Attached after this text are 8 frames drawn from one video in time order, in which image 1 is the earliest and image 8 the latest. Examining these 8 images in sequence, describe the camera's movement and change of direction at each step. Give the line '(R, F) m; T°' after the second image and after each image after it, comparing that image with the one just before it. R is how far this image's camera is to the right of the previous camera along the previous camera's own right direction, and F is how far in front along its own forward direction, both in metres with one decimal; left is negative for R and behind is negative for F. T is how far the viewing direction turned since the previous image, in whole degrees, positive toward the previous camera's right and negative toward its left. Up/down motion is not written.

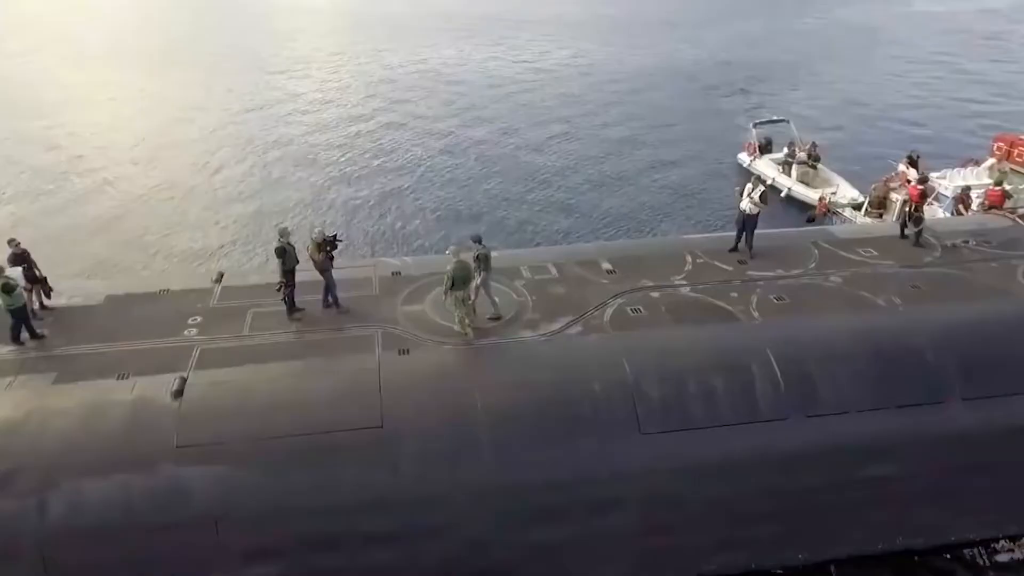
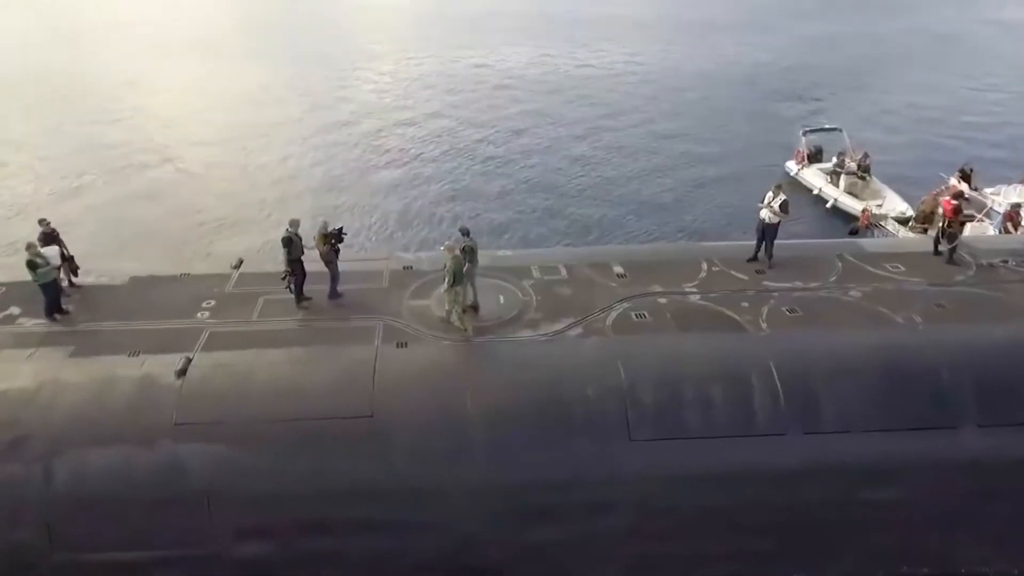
(+1.1, 0.0) m; -5°
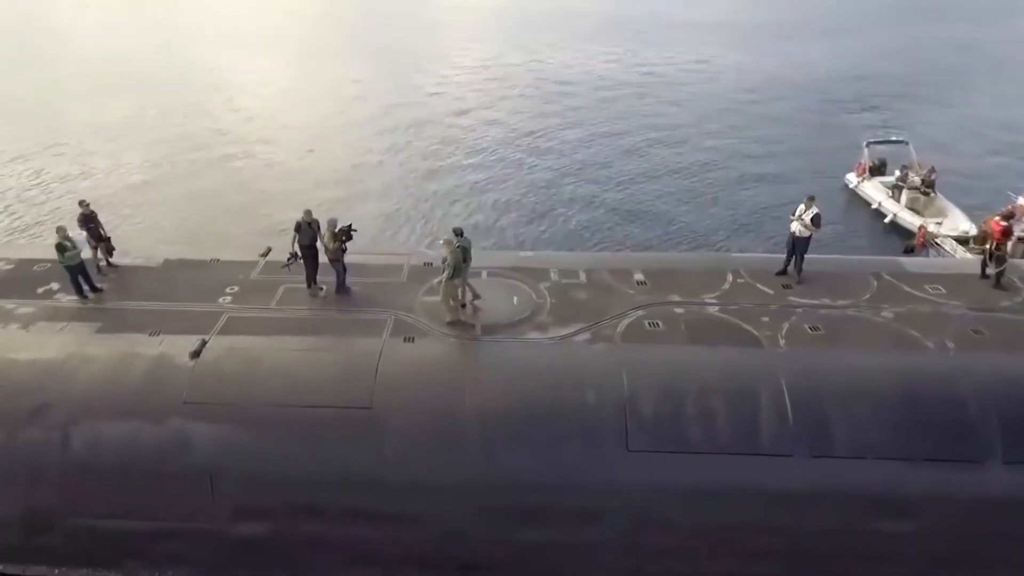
(+1.1, 0.0) m; -5°
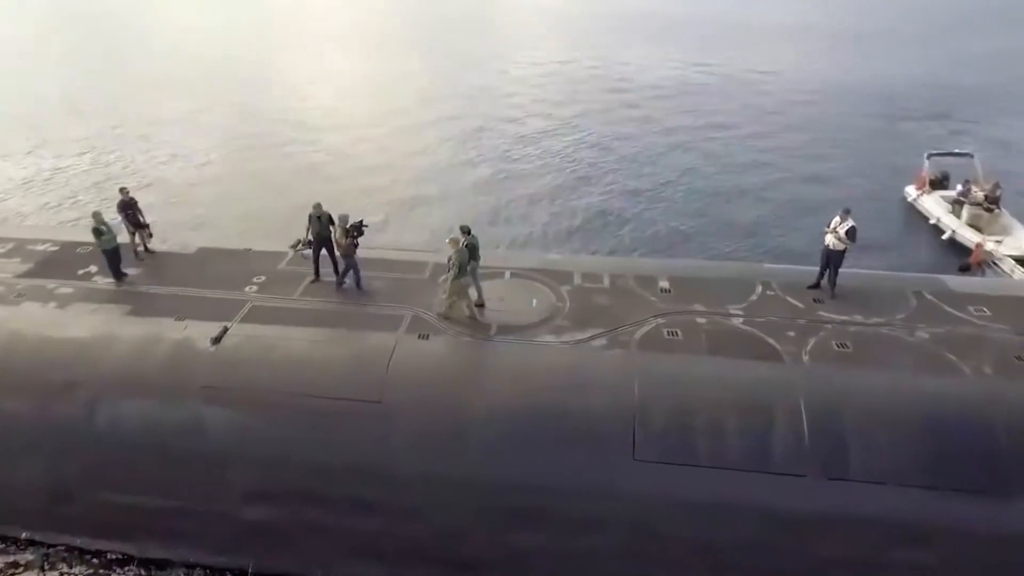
(+0.8, +0.1) m; -5°
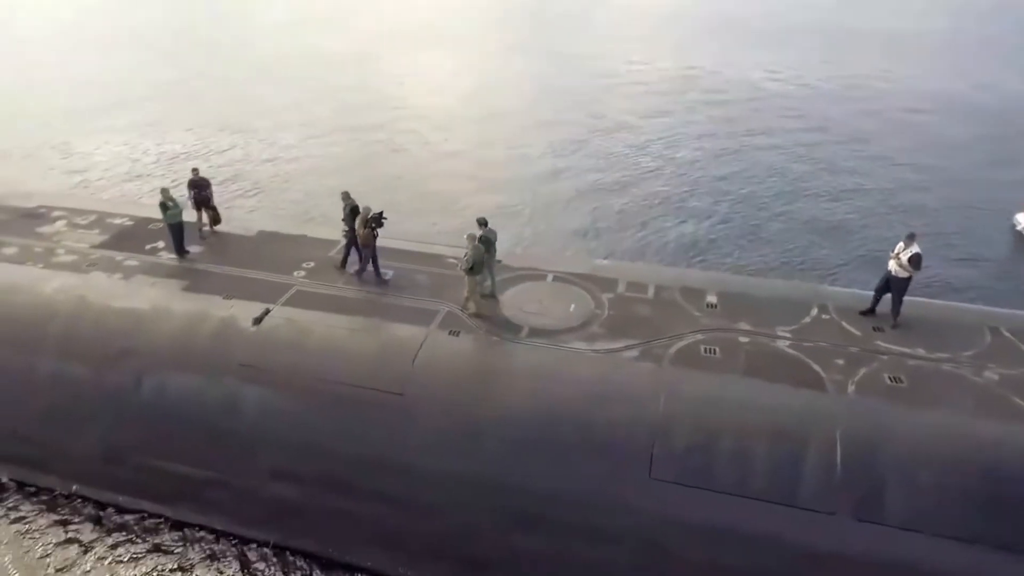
(+1.2, +0.2) m; -7°
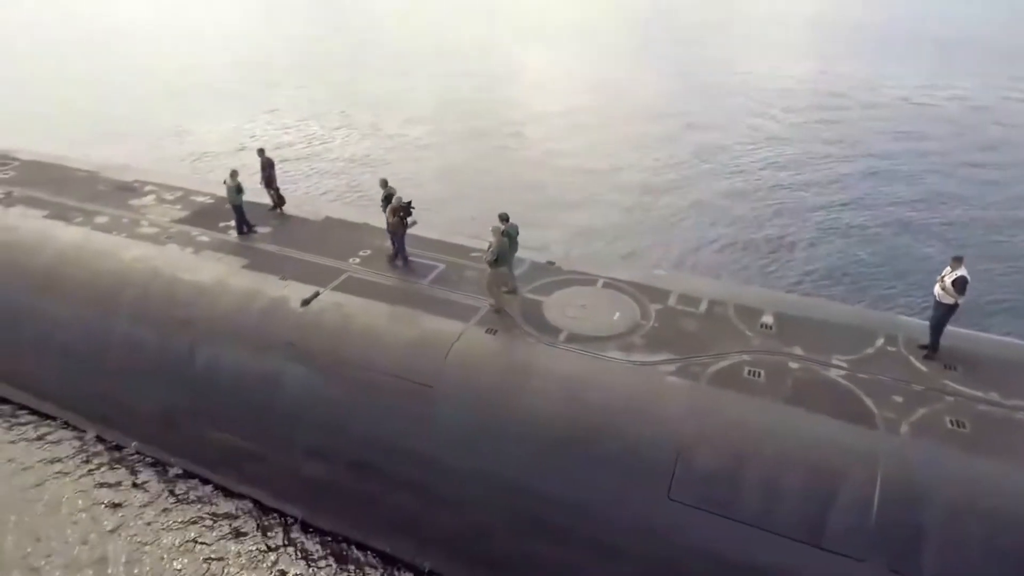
(+1.2, +0.2) m; -8°
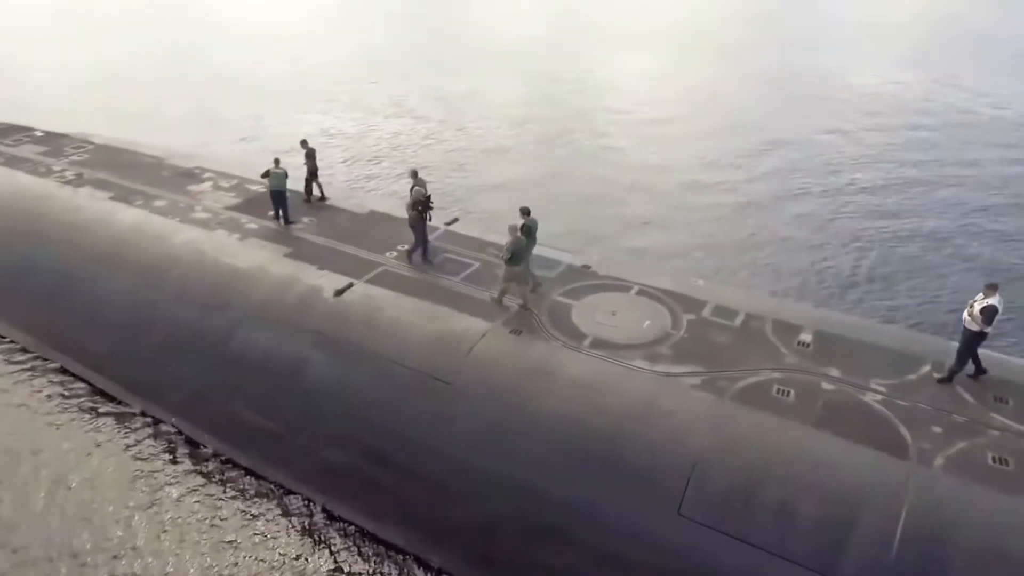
(+0.8, +0.1) m; -6°
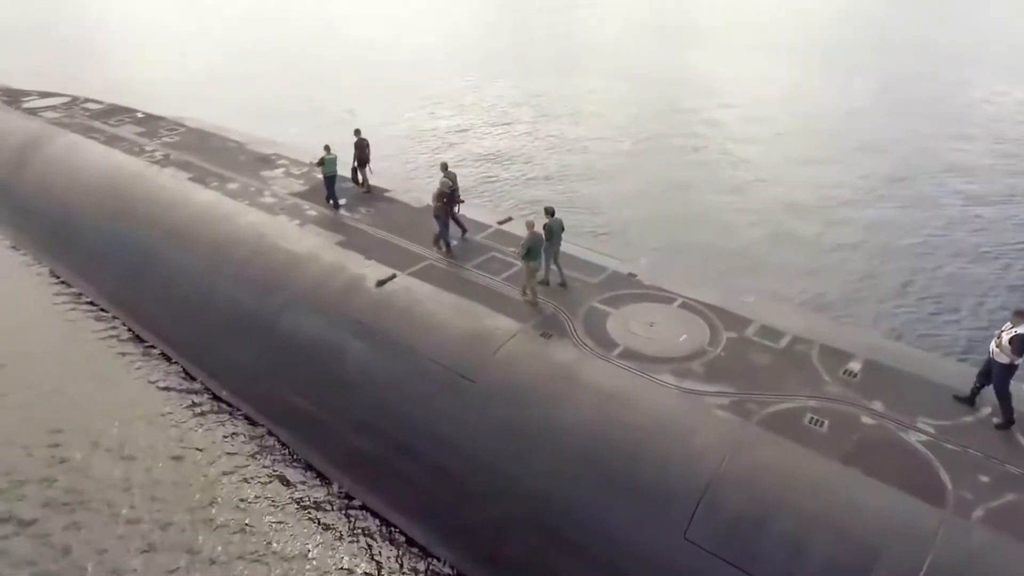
(+1.2, +0.2) m; -8°
